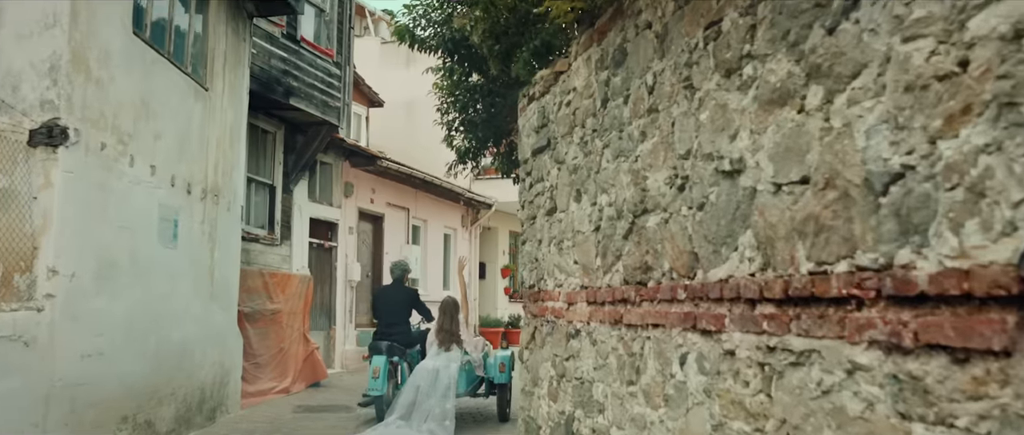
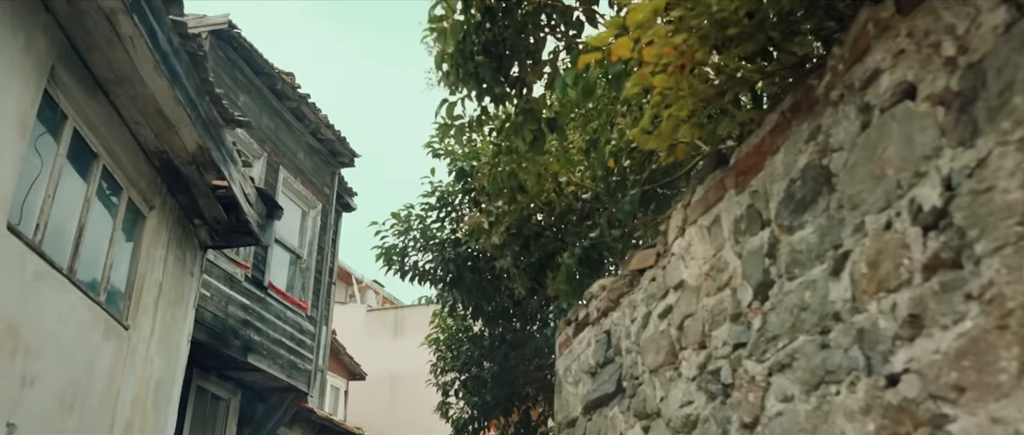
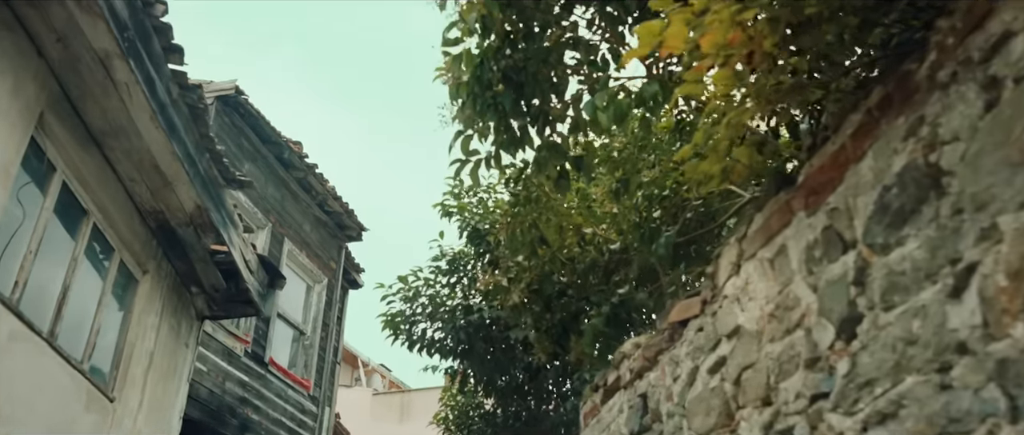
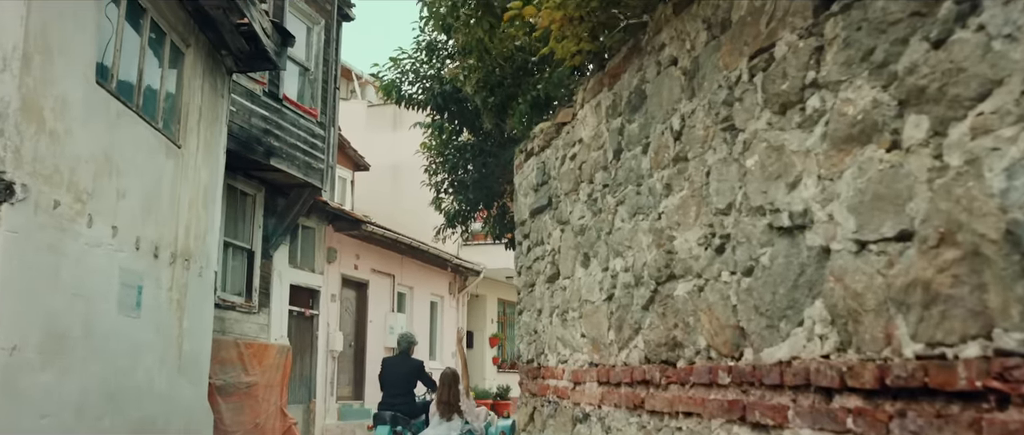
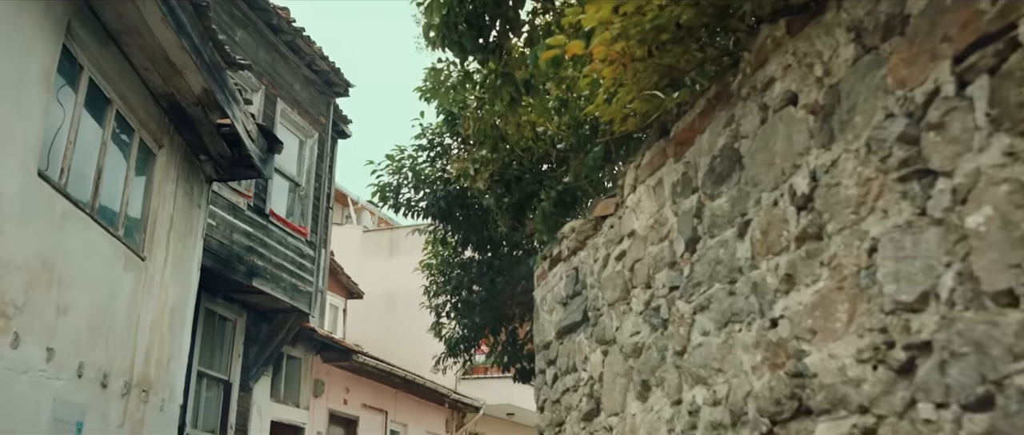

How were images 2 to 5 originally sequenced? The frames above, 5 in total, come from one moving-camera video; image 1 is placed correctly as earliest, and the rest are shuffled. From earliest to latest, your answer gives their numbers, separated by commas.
4, 5, 2, 3
